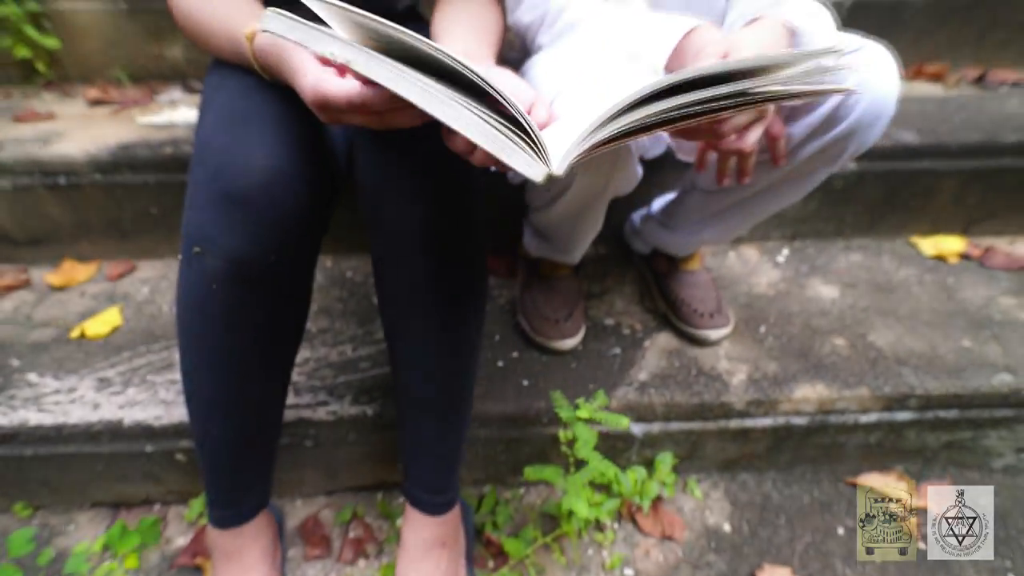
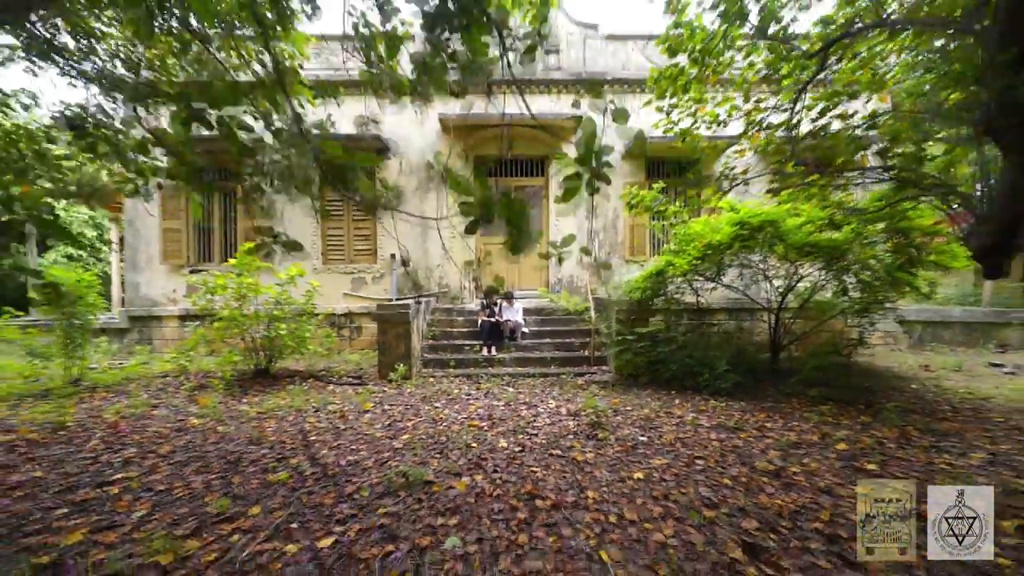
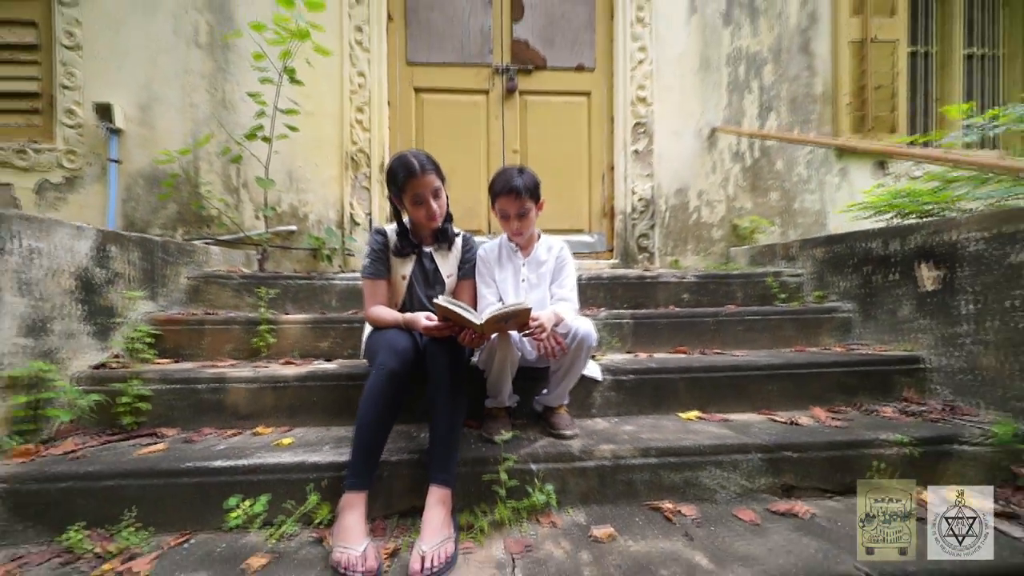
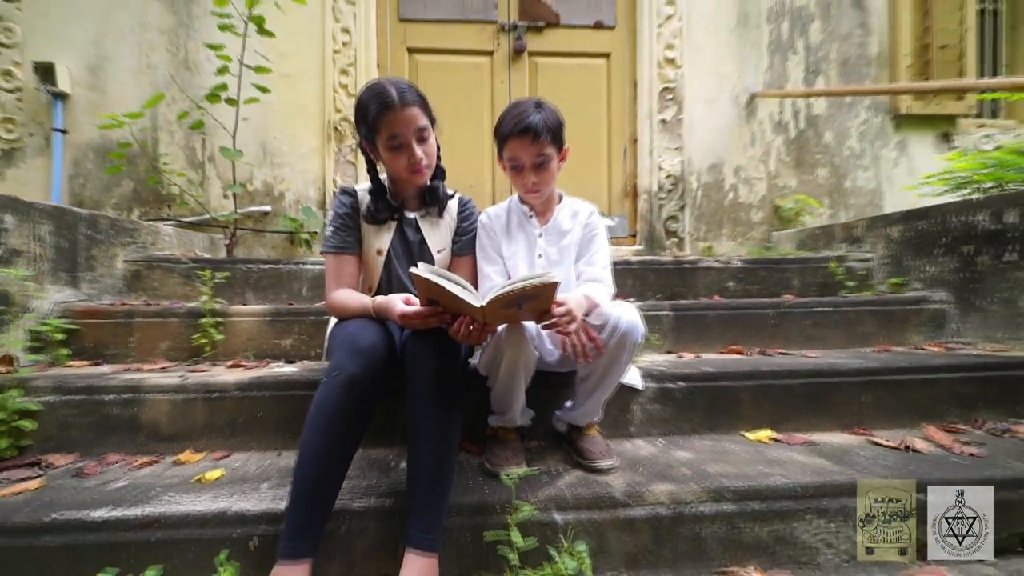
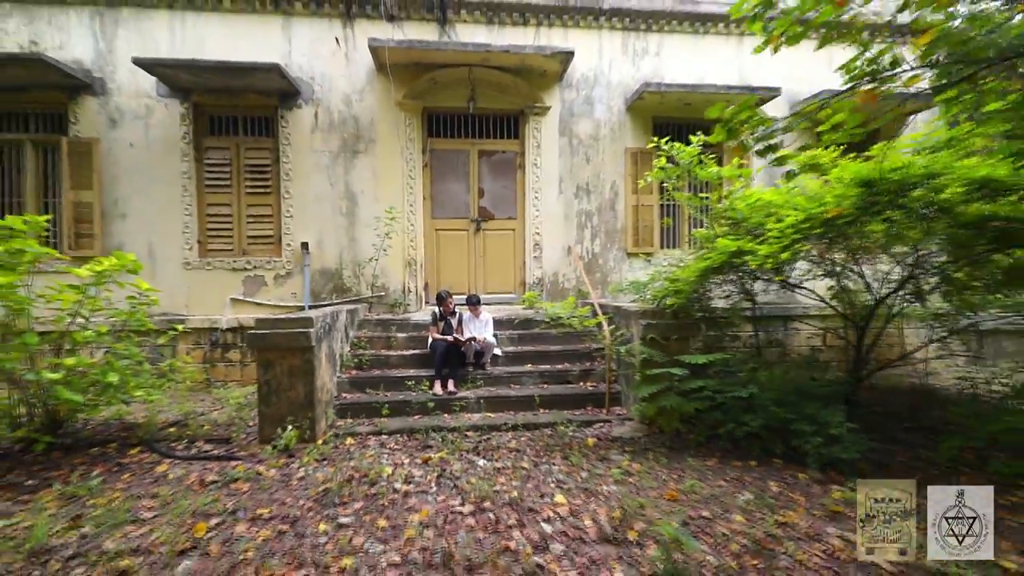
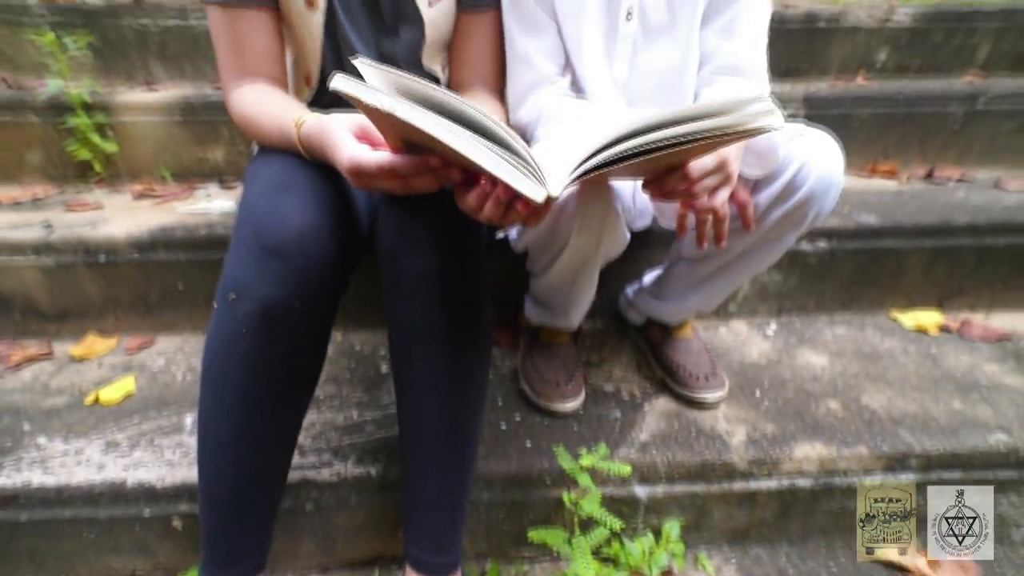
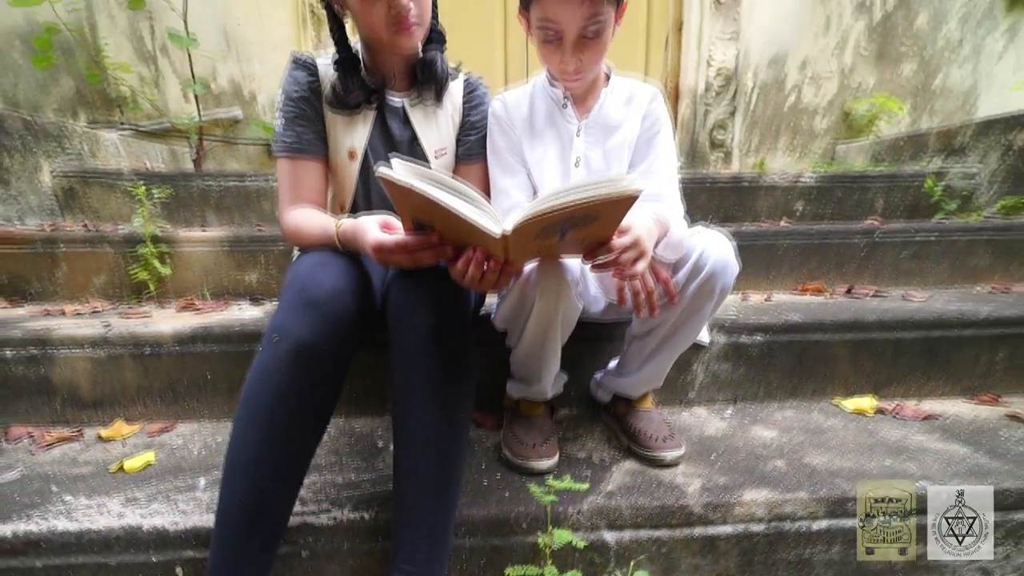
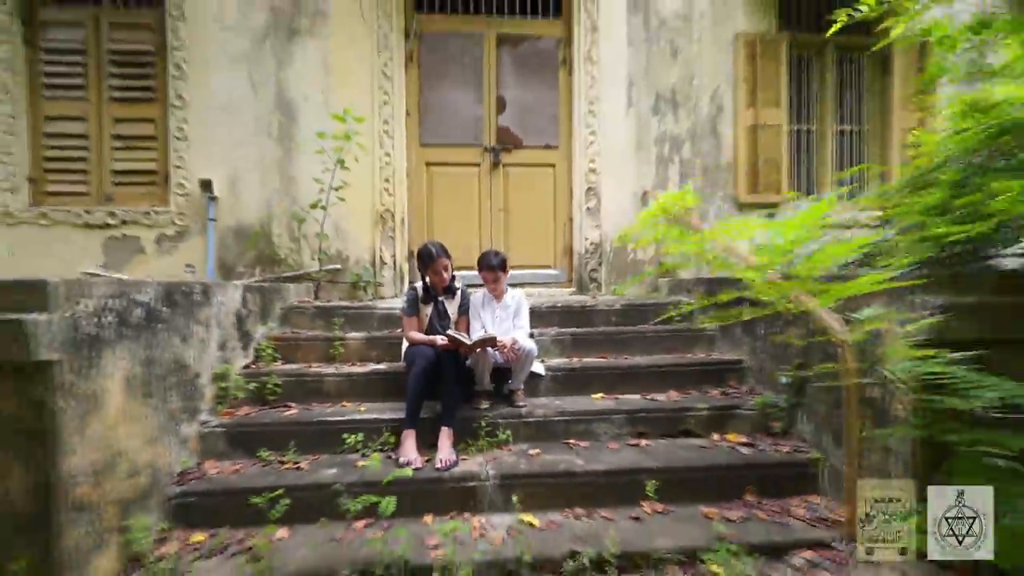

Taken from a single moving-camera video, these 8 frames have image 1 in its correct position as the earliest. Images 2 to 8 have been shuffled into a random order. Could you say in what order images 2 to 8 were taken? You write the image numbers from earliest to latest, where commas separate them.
6, 7, 4, 3, 8, 5, 2
